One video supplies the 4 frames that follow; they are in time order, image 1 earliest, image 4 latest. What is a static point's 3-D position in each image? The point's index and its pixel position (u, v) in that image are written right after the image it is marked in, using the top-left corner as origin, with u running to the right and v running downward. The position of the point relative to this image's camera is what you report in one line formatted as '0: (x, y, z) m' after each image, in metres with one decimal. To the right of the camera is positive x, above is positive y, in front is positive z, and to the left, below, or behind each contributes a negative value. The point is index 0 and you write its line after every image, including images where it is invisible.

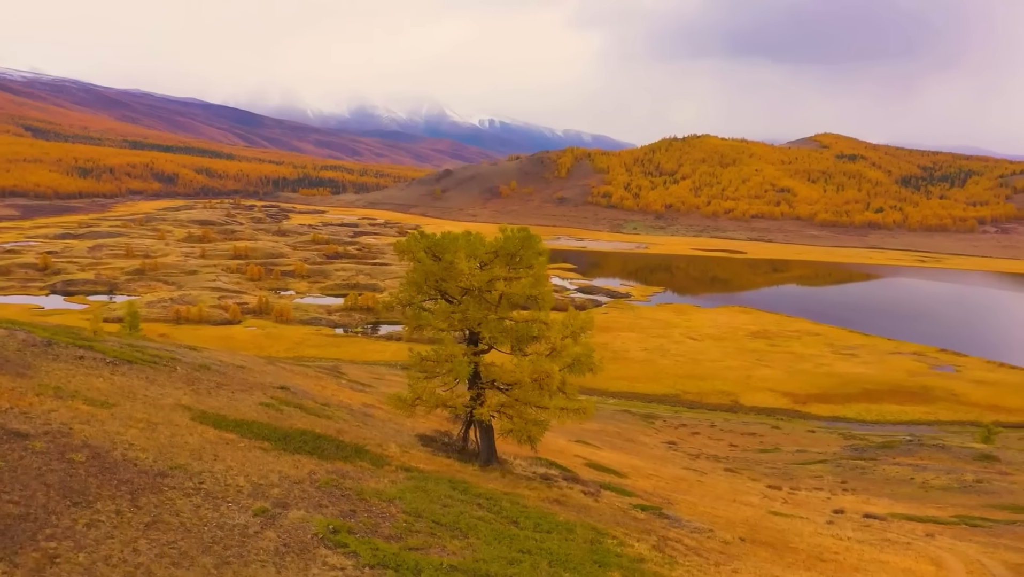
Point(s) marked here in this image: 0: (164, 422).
0: (-8.9, -3.4, +16.3) m
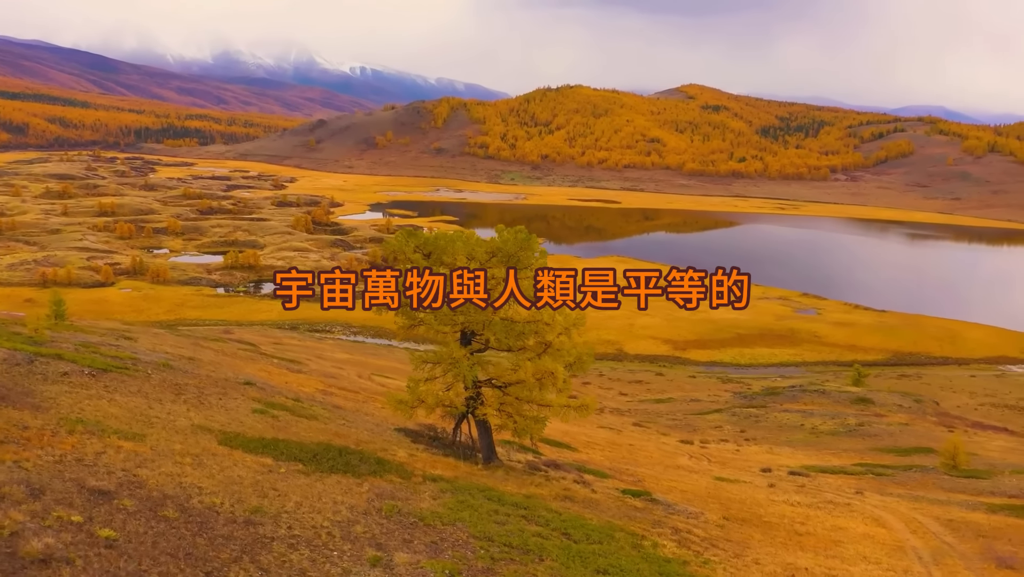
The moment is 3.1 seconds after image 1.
0: (-7.6, -4.0, +15.8) m
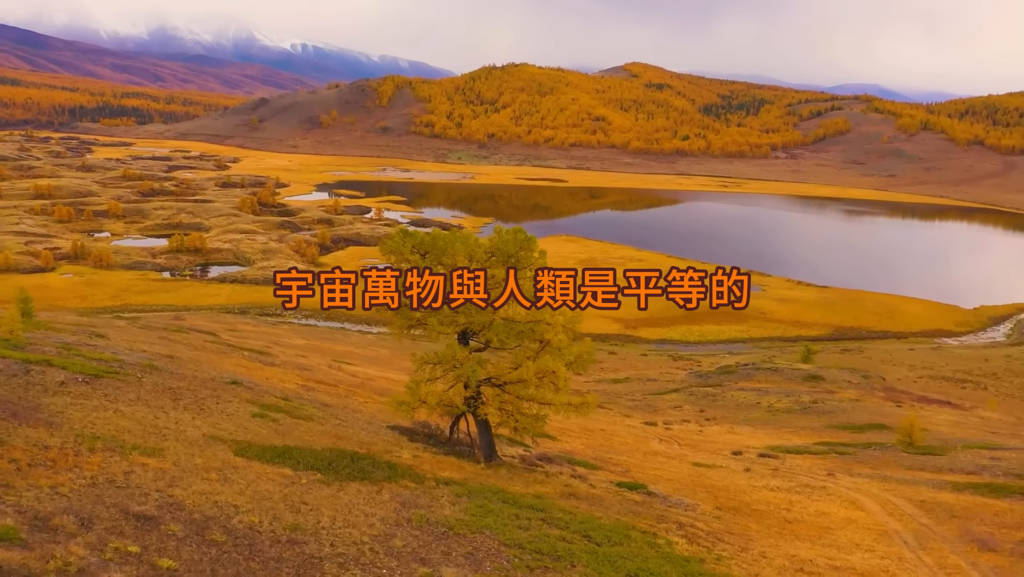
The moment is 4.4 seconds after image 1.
0: (-7.0, -4.3, +15.6) m
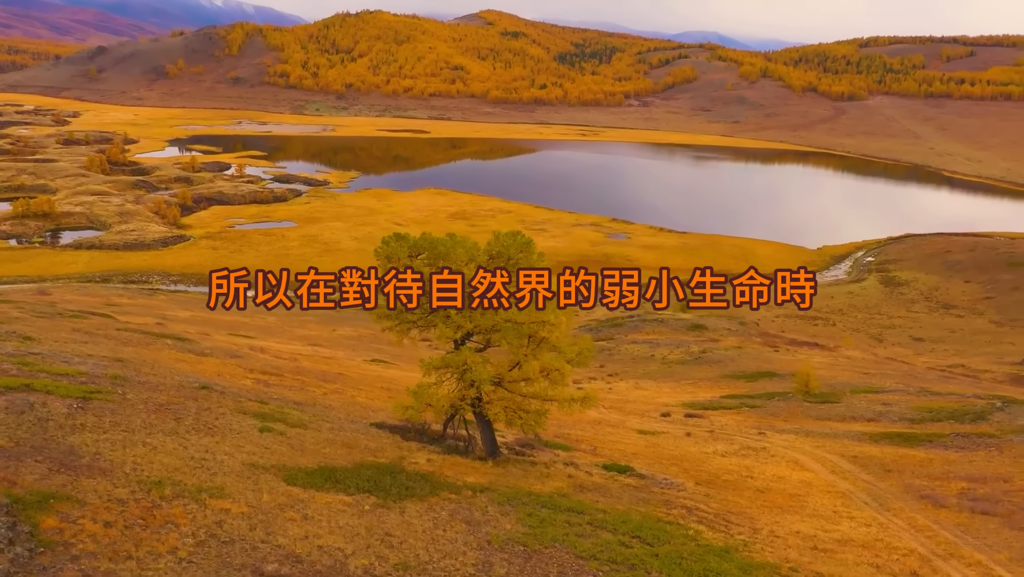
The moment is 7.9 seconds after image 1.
0: (-5.4, -5.2, +15.6) m
